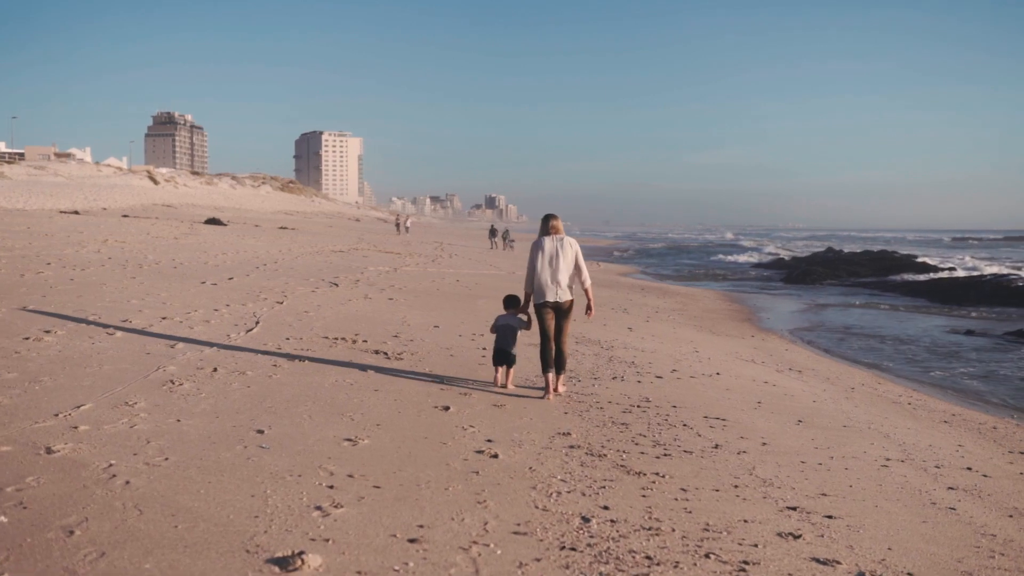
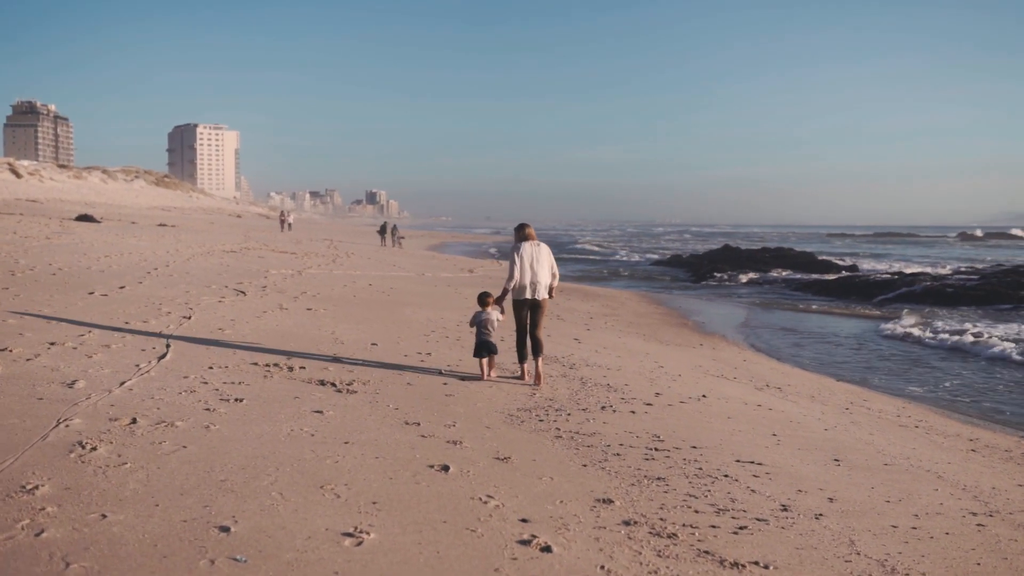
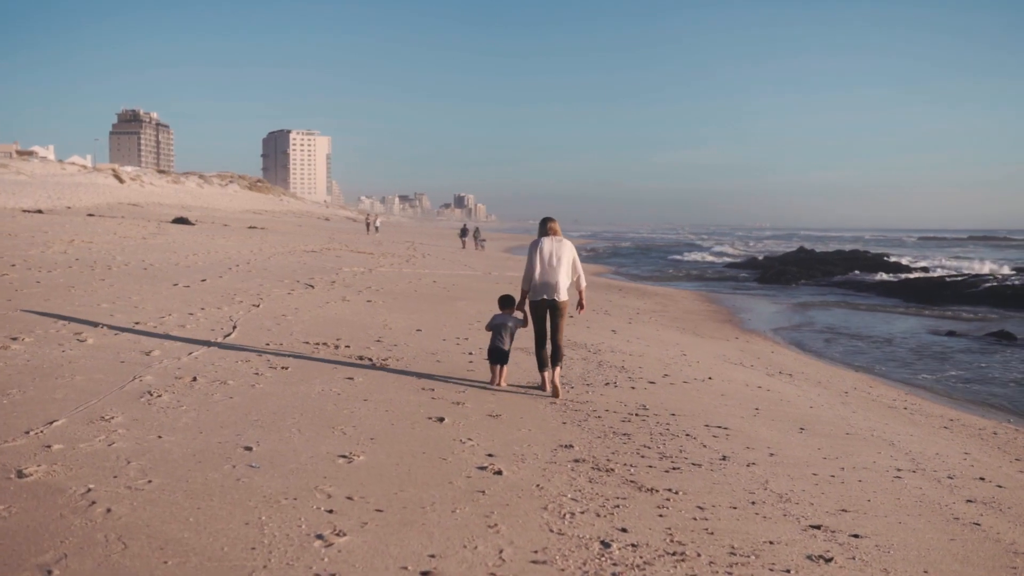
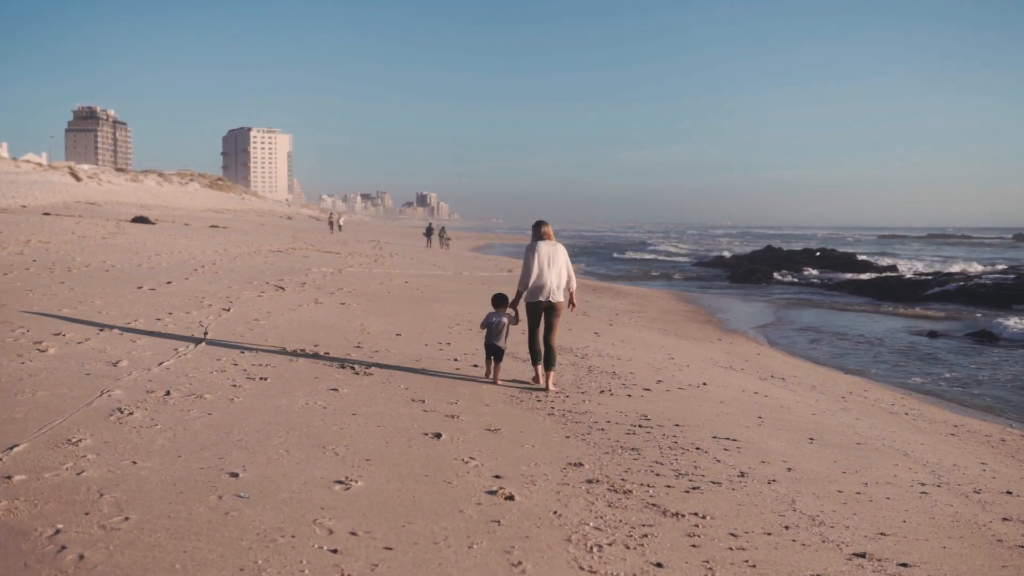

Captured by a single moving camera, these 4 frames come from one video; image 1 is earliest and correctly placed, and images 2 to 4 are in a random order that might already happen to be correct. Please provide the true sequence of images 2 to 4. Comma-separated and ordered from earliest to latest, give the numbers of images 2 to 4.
3, 4, 2
